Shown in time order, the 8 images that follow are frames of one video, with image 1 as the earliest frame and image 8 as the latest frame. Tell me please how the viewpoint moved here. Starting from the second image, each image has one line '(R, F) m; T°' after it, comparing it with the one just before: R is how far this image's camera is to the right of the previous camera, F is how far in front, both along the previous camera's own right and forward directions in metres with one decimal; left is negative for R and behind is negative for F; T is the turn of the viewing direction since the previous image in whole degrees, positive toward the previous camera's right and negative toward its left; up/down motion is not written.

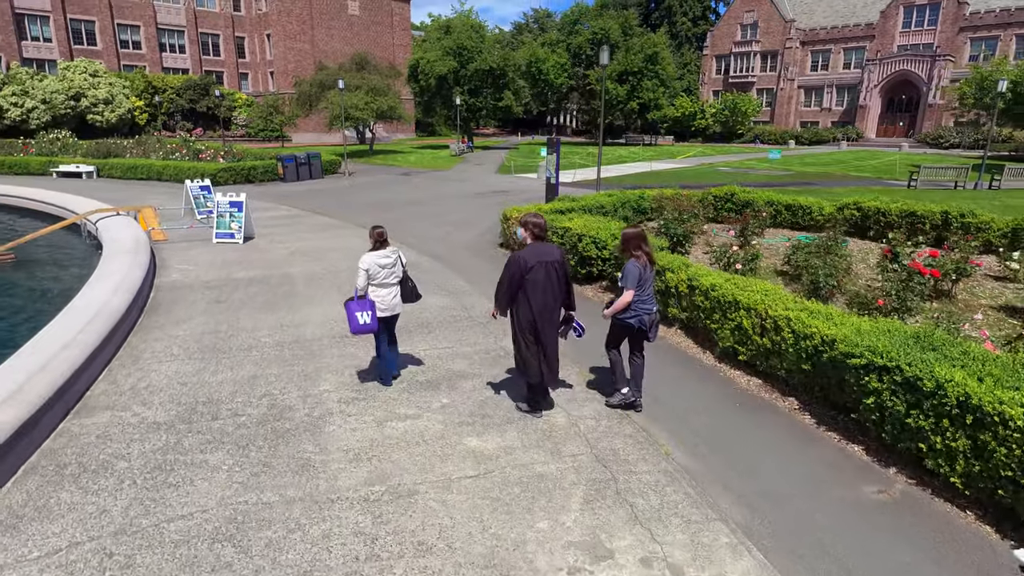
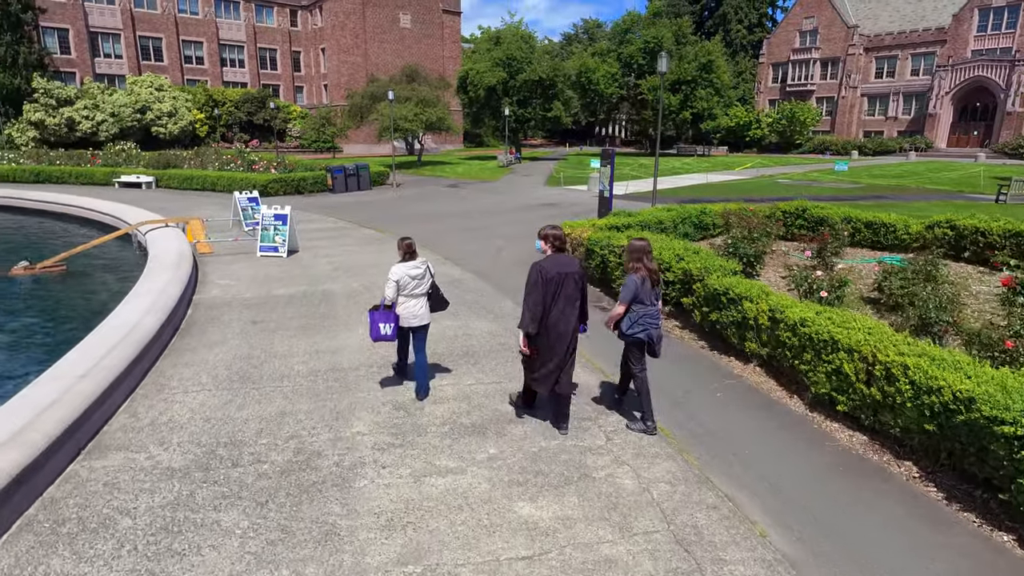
(-0.1, +0.8) m; -4°
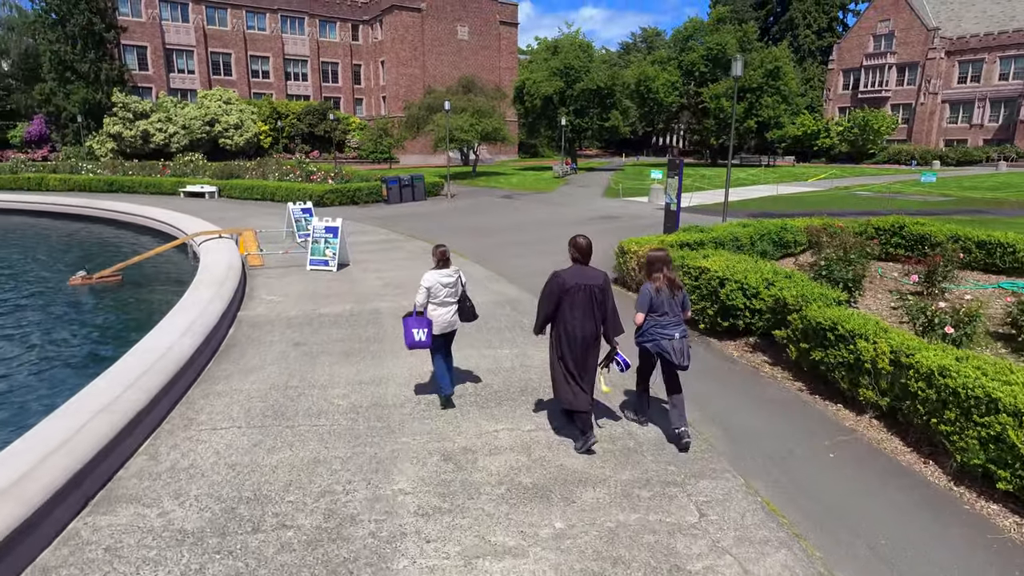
(-0.2, +0.9) m; -5°
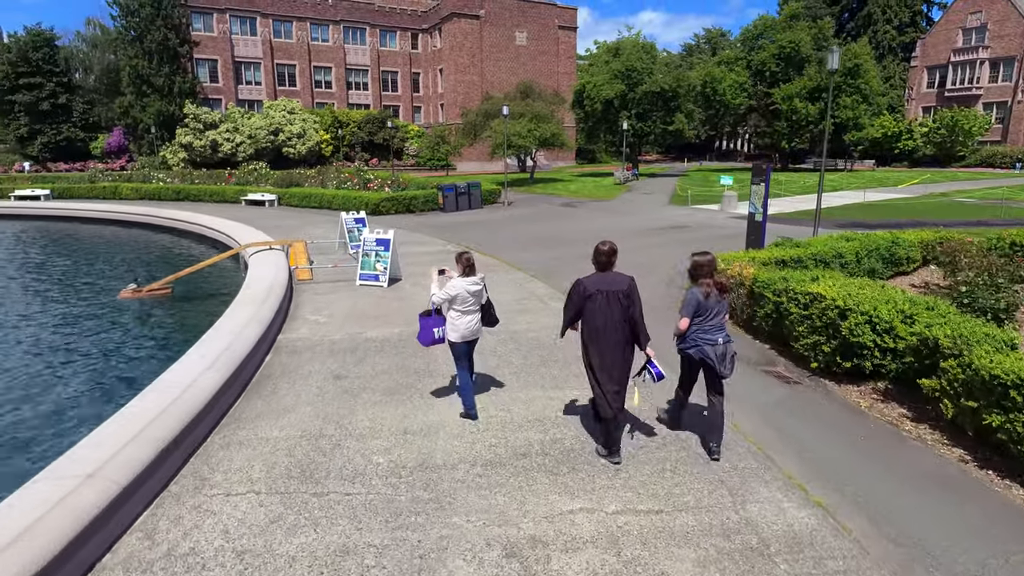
(-0.2, +1.2) m; -5°
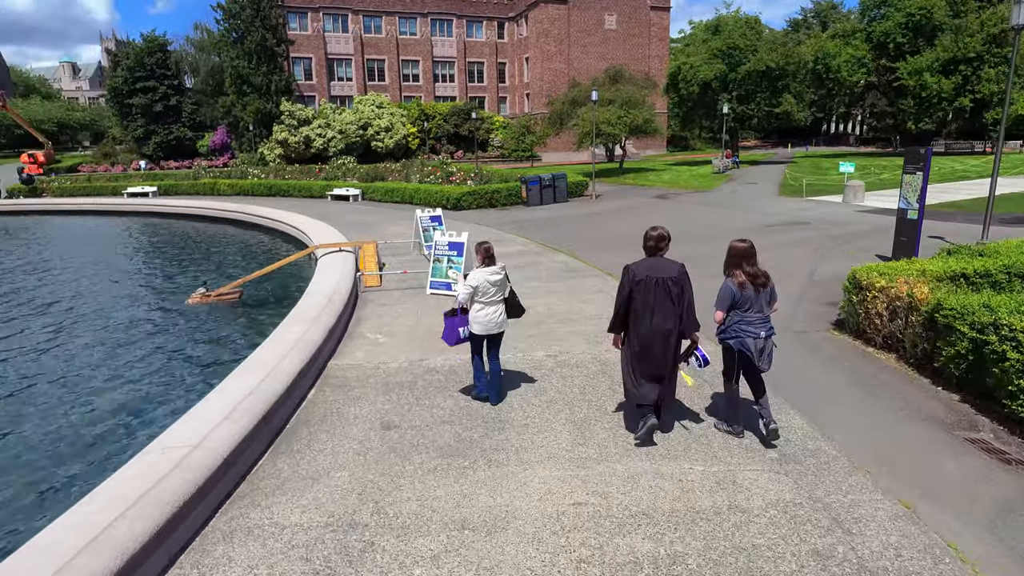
(-0.1, +1.6) m; -8°
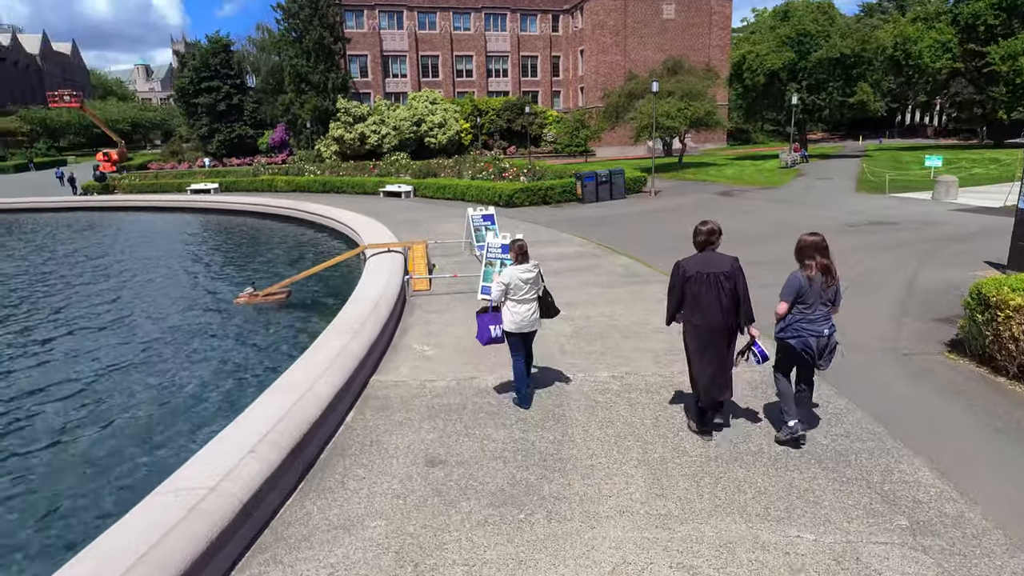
(-0.1, +0.8) m; -5°
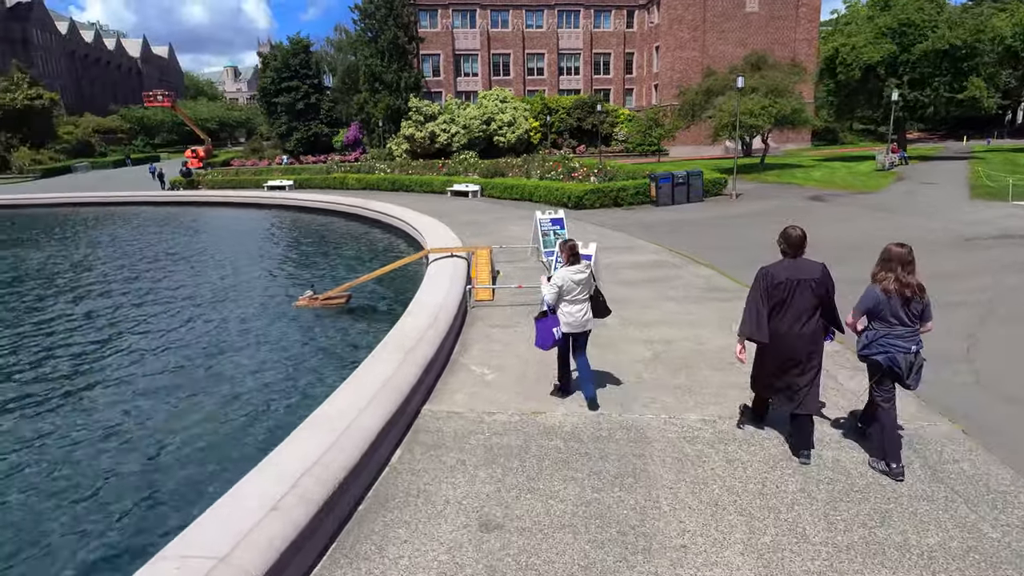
(-0.1, +0.9) m; -6°
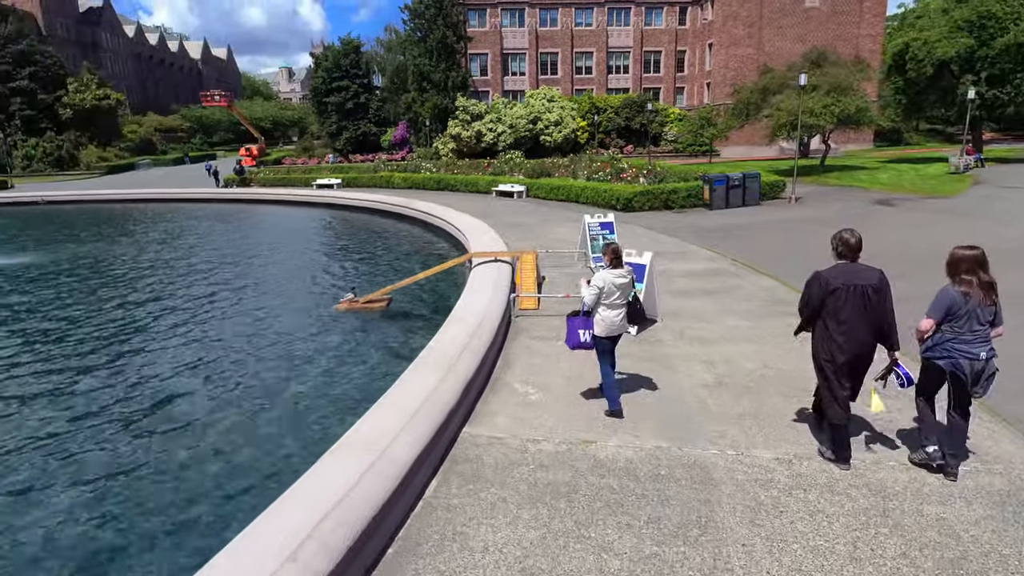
(-0.1, +0.5) m; -4°
